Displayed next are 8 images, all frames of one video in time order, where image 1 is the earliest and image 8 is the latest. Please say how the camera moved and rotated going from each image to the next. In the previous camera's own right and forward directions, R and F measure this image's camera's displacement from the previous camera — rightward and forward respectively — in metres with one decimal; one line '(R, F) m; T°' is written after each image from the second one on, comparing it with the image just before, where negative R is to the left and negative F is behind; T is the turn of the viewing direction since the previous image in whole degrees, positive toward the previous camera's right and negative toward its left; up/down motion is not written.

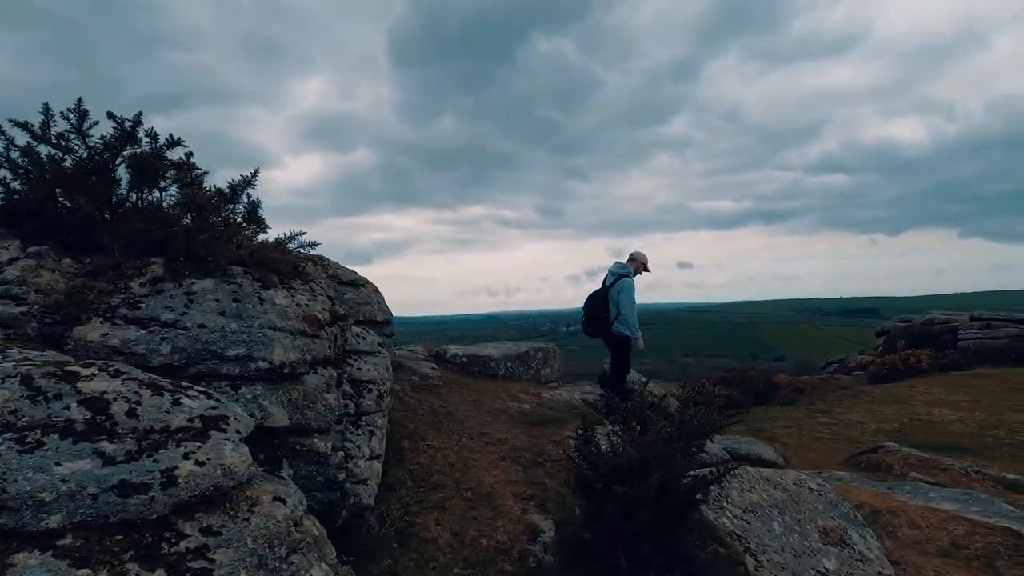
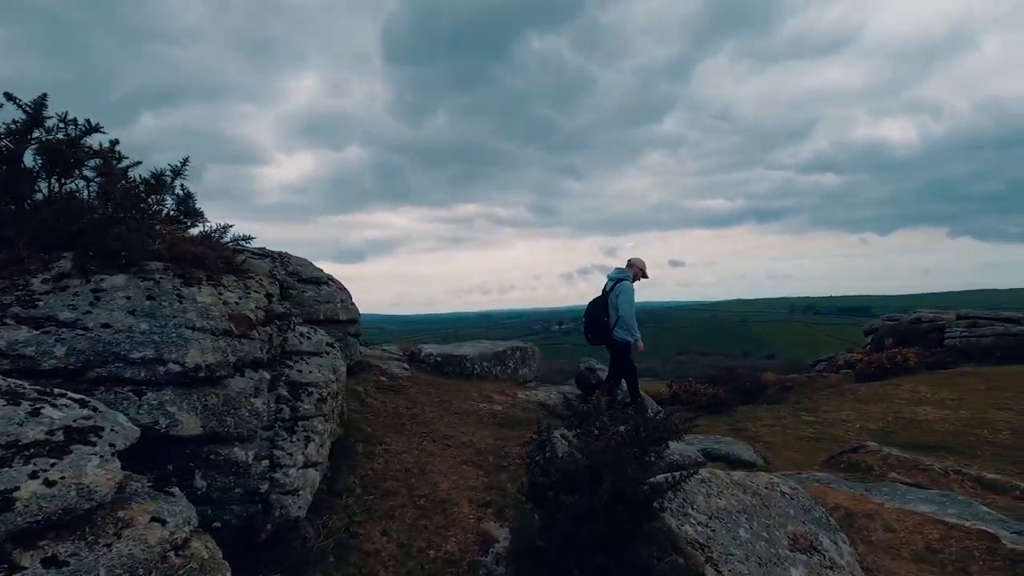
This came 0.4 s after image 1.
(+0.4, +0.3) m; +1°
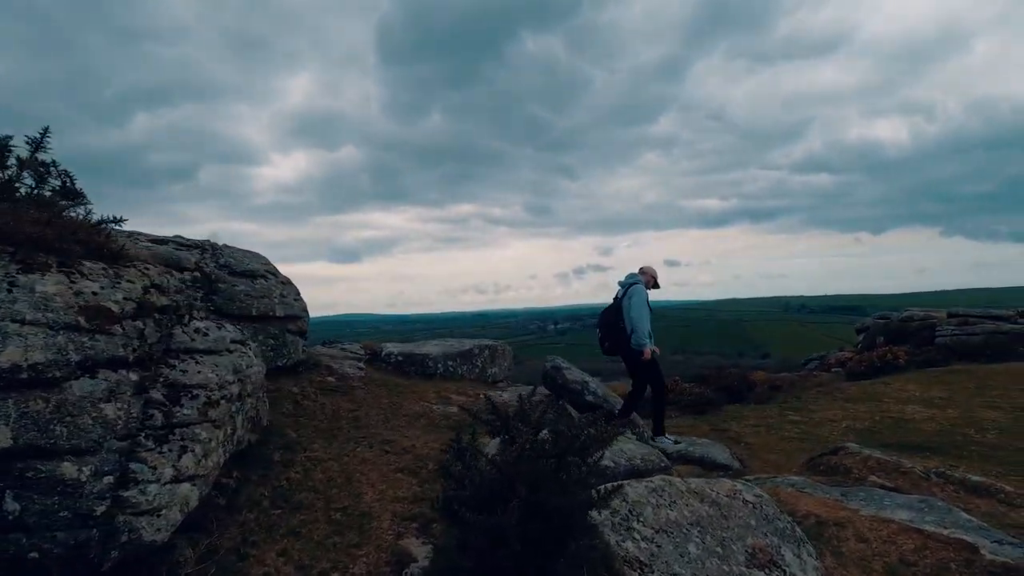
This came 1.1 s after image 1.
(+0.7, +0.6) m; 0°
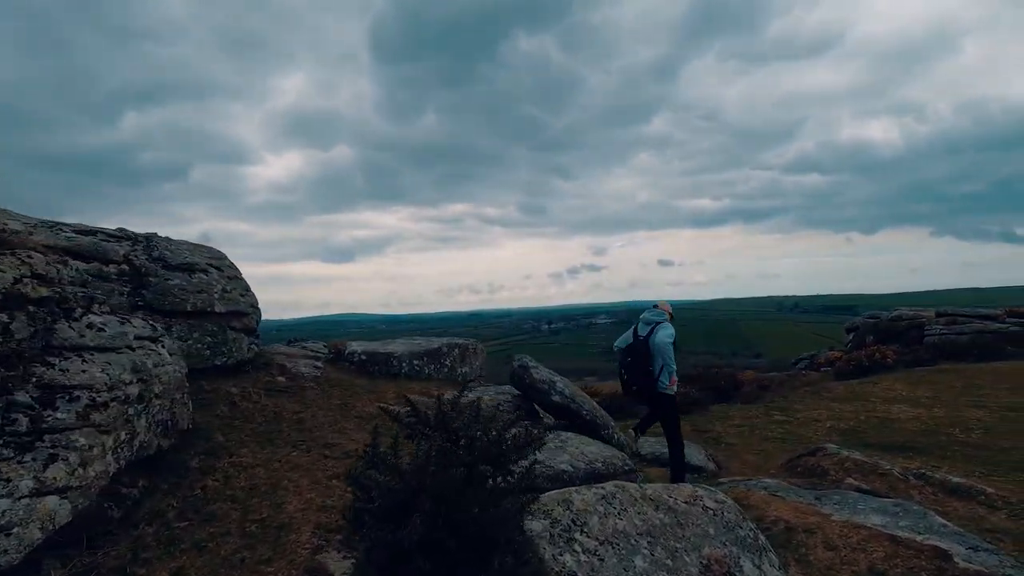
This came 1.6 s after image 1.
(+0.6, +0.4) m; +1°
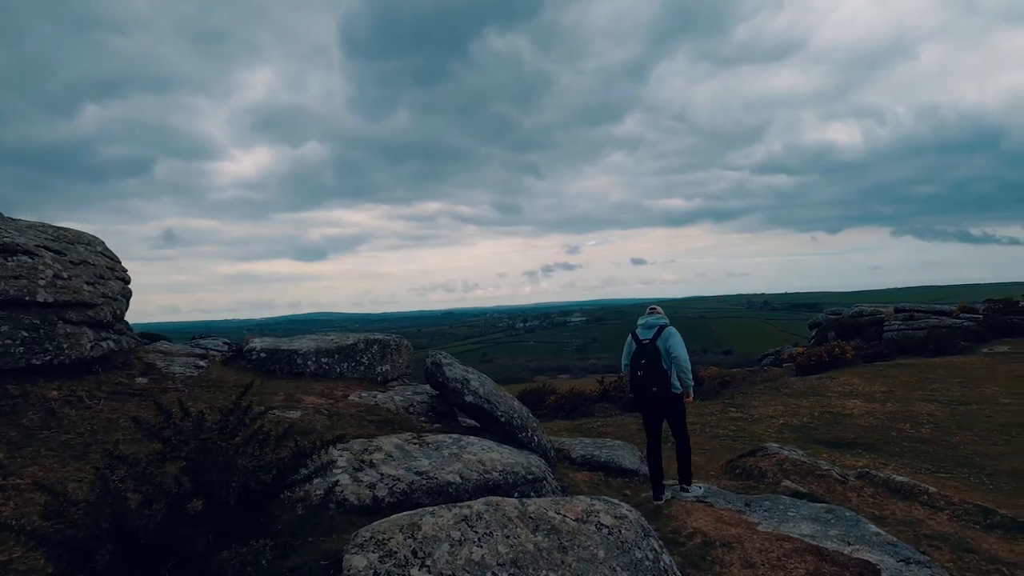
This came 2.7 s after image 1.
(+1.1, +1.0) m; +3°
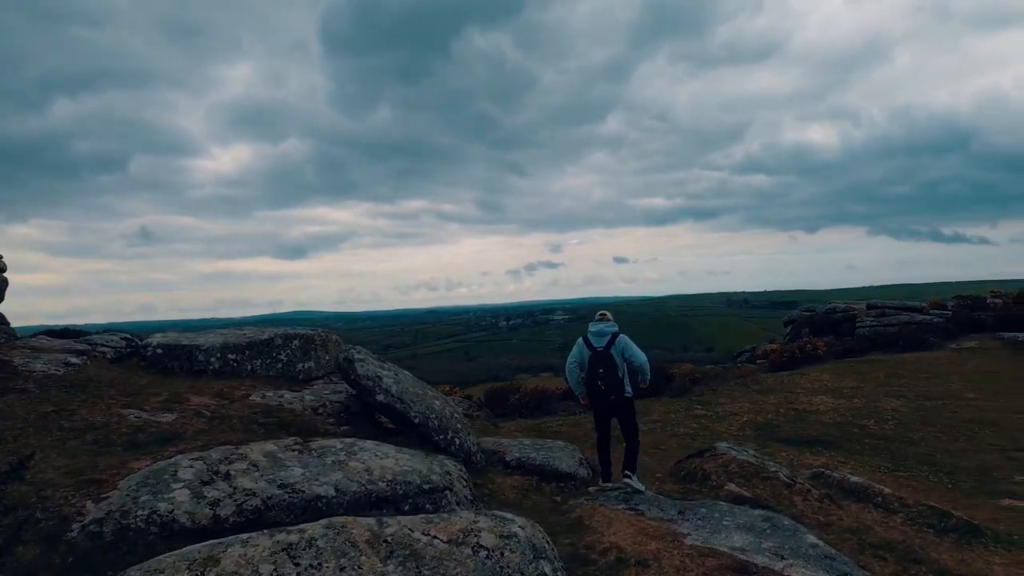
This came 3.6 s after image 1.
(+1.0, +0.9) m; +2°
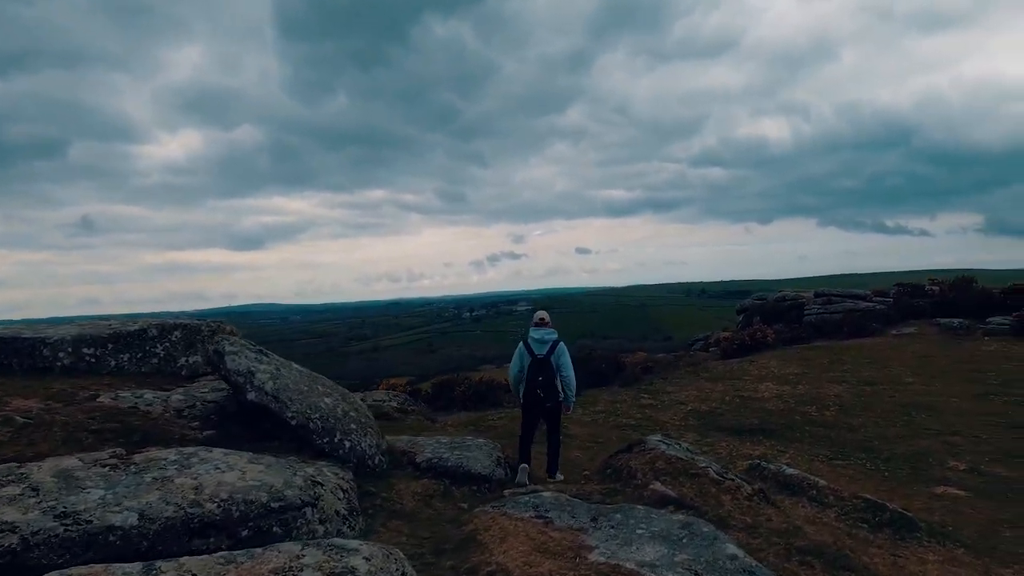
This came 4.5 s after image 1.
(+0.9, +1.0) m; +4°
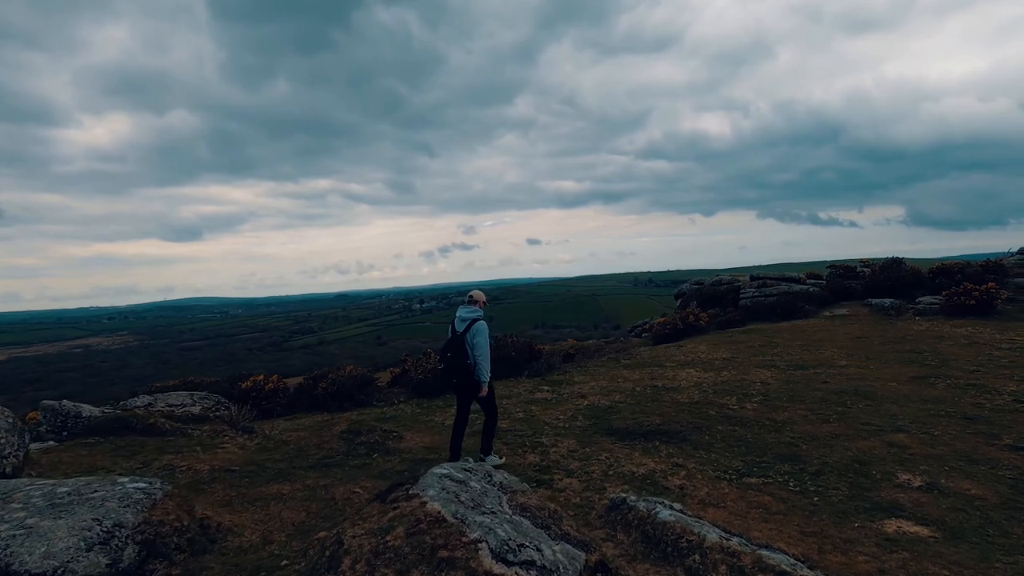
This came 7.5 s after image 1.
(+3.0, +4.4) m; +5°
